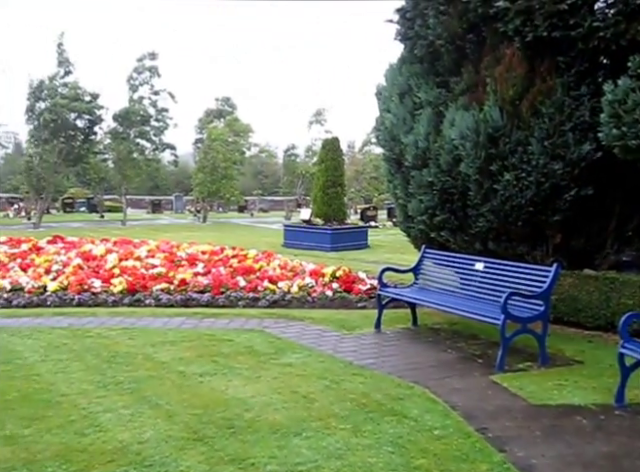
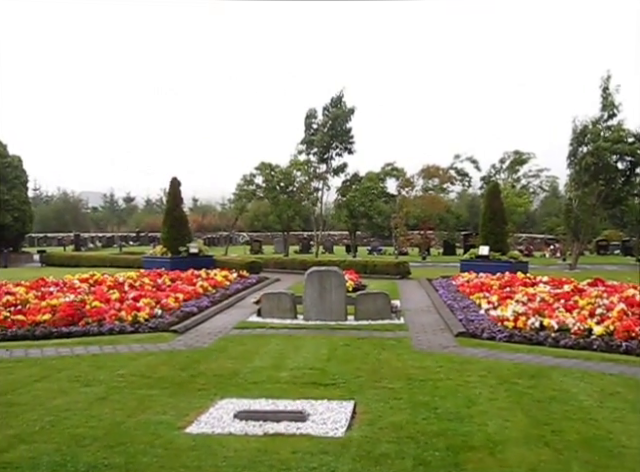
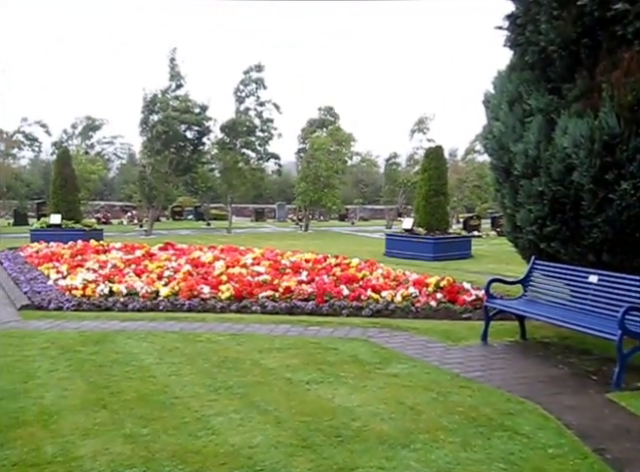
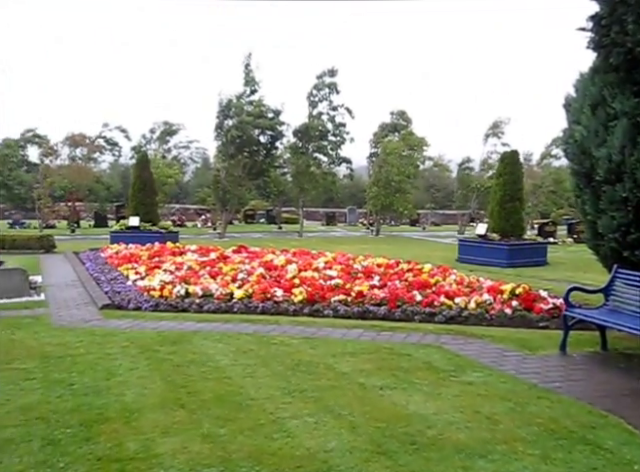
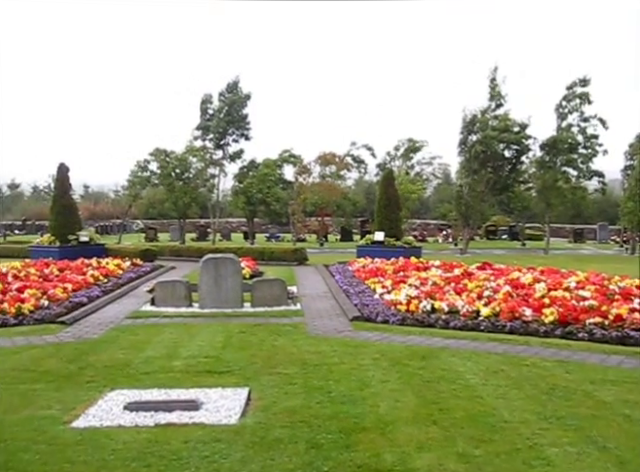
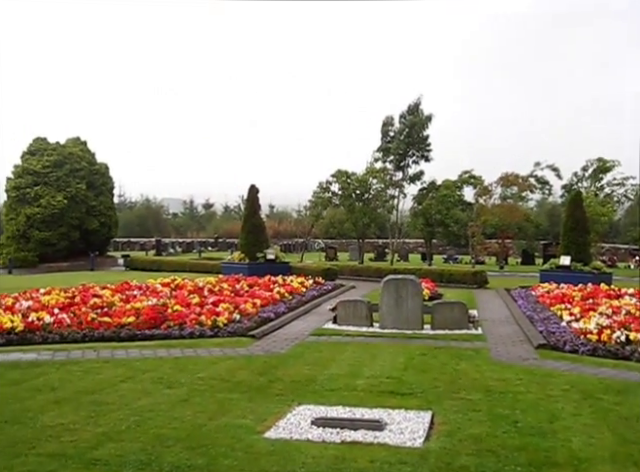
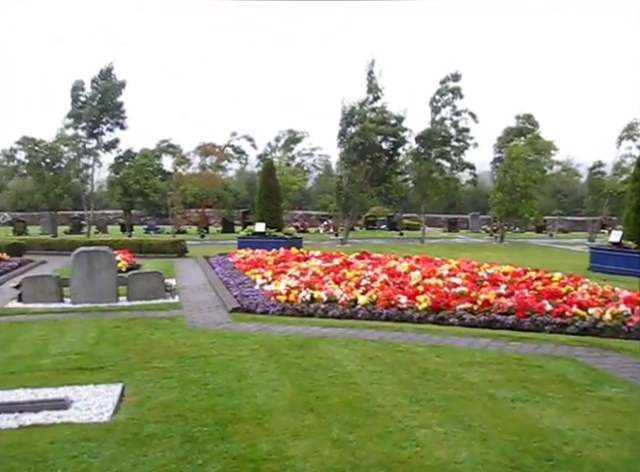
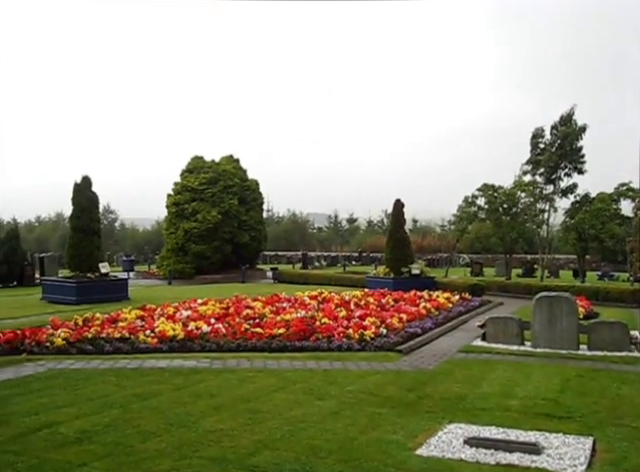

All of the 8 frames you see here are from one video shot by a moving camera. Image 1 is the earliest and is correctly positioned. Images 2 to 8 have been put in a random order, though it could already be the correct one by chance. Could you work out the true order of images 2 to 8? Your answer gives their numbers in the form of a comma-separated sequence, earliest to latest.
3, 4, 7, 5, 2, 6, 8
